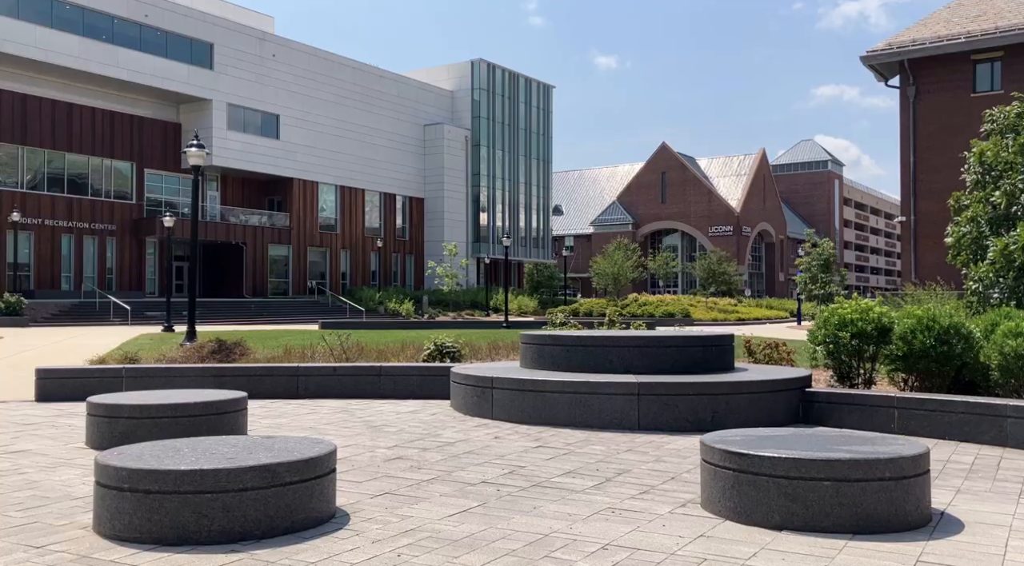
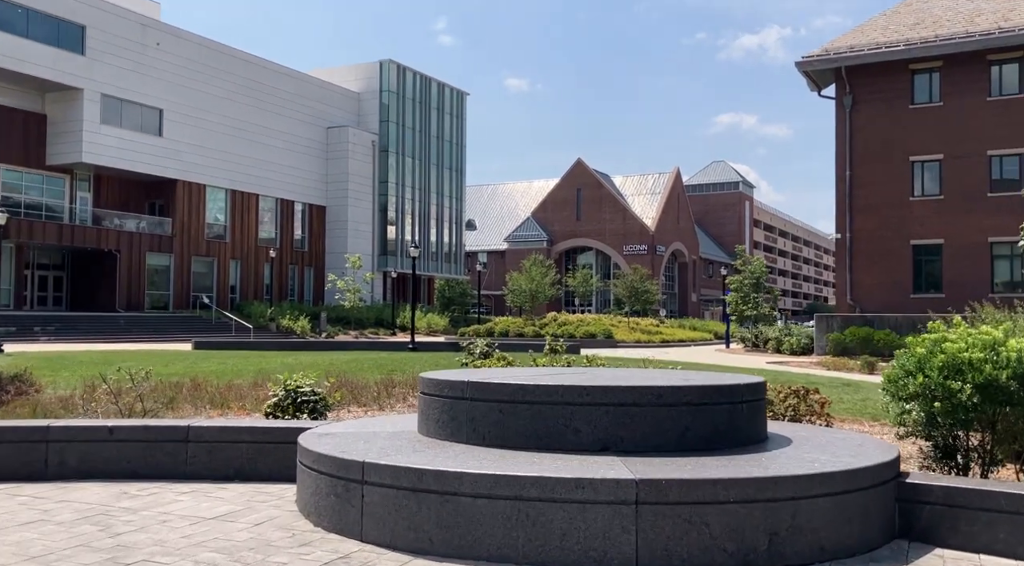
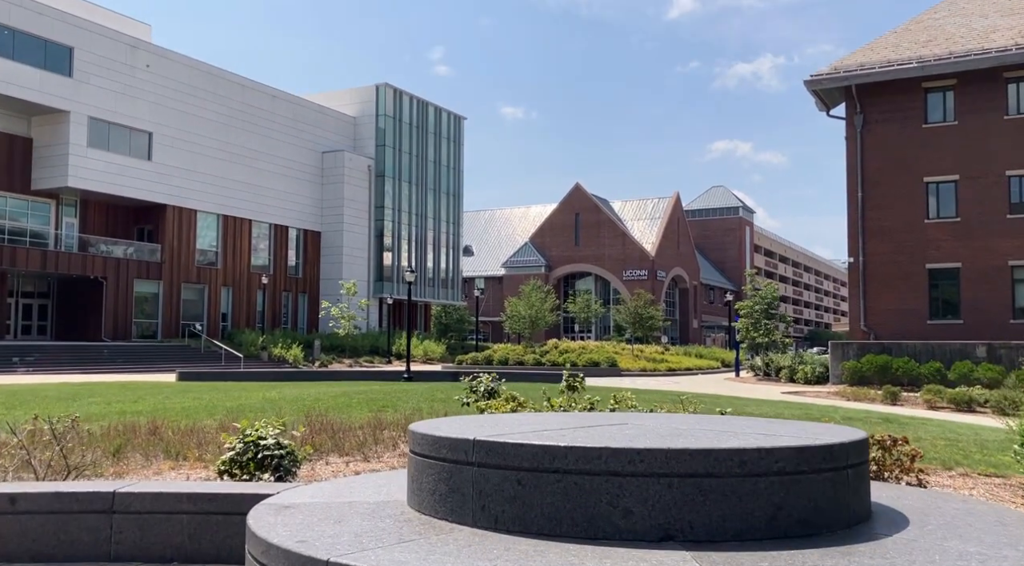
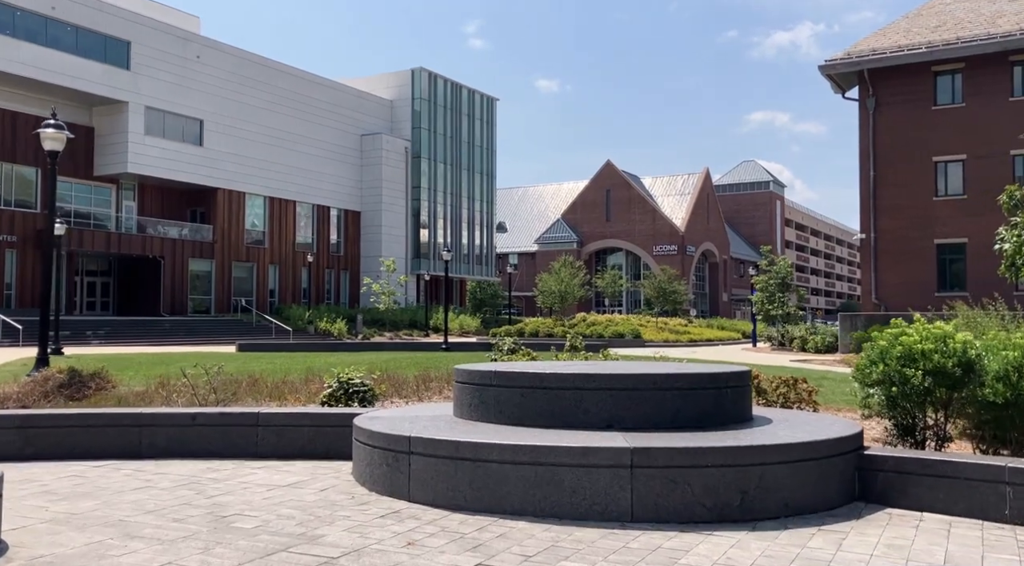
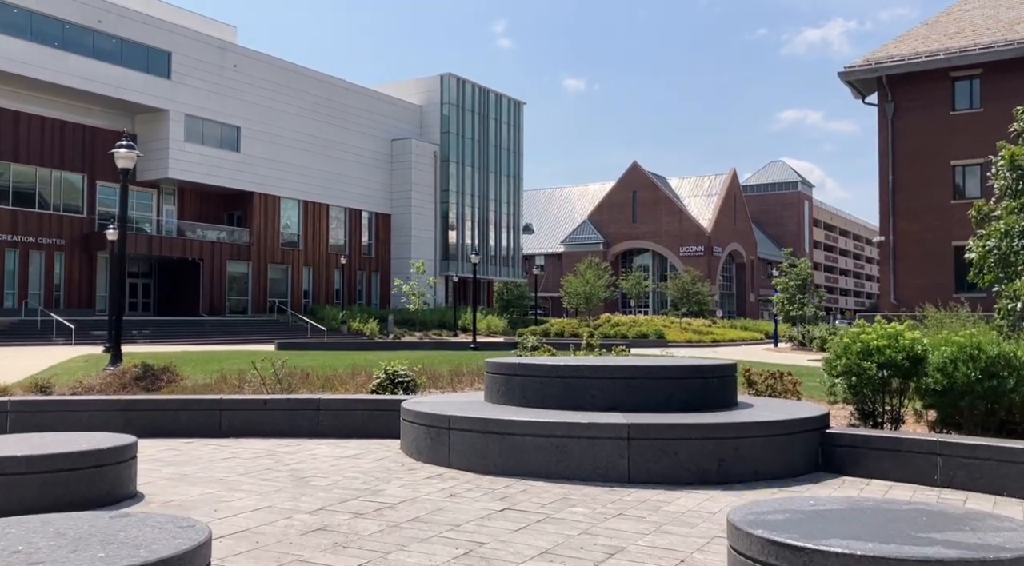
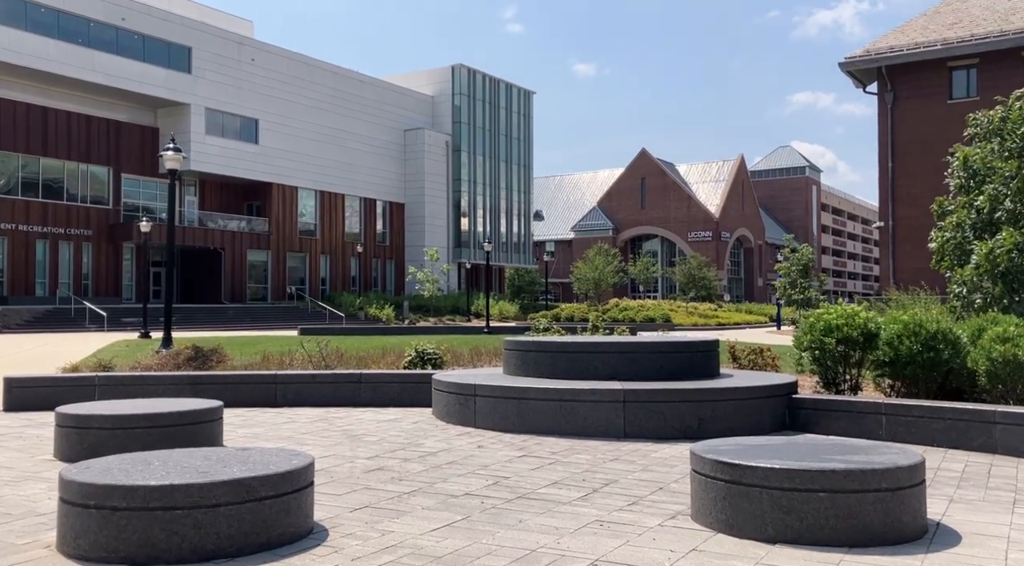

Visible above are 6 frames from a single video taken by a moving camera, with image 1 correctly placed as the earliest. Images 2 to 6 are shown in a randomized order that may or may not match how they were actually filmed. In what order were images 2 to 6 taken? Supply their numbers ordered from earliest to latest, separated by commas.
6, 5, 4, 2, 3
